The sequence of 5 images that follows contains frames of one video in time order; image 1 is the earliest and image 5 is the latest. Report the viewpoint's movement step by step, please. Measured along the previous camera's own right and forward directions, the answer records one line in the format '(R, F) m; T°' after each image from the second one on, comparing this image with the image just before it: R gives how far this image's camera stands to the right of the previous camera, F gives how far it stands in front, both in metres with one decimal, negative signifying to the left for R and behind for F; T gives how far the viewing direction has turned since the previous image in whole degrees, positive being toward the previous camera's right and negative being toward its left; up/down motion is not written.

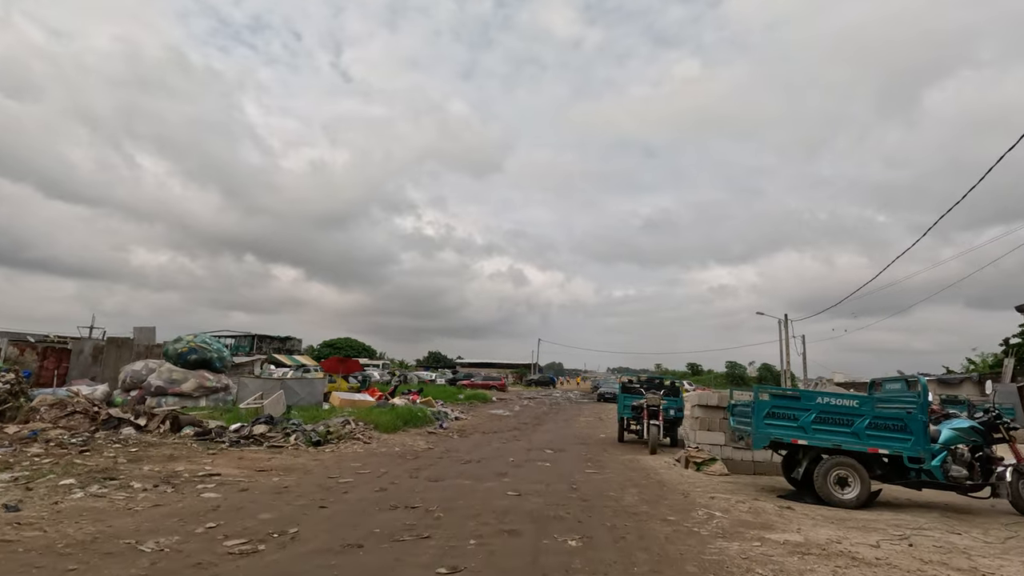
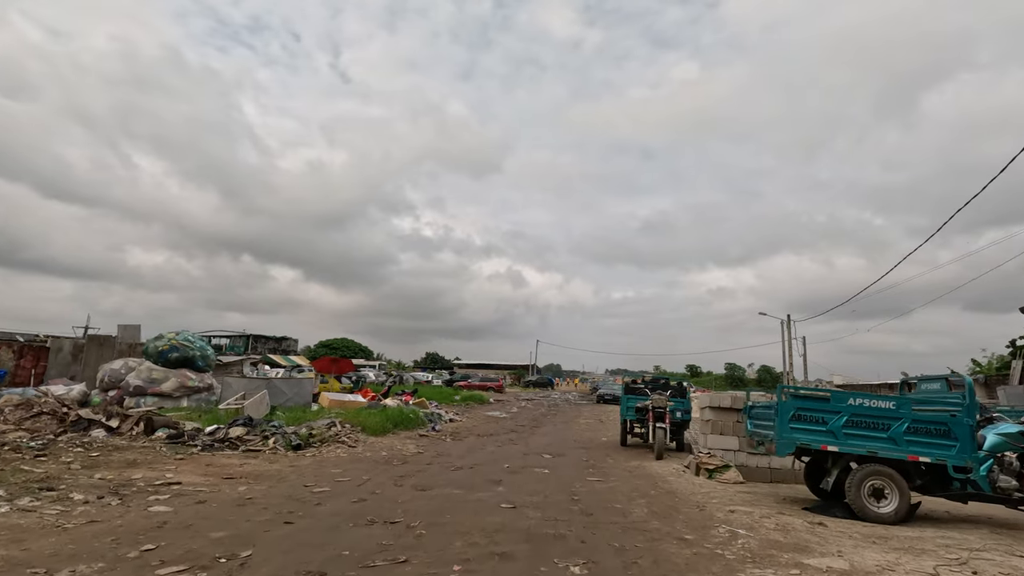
(+0.1, +0.9) m; 0°
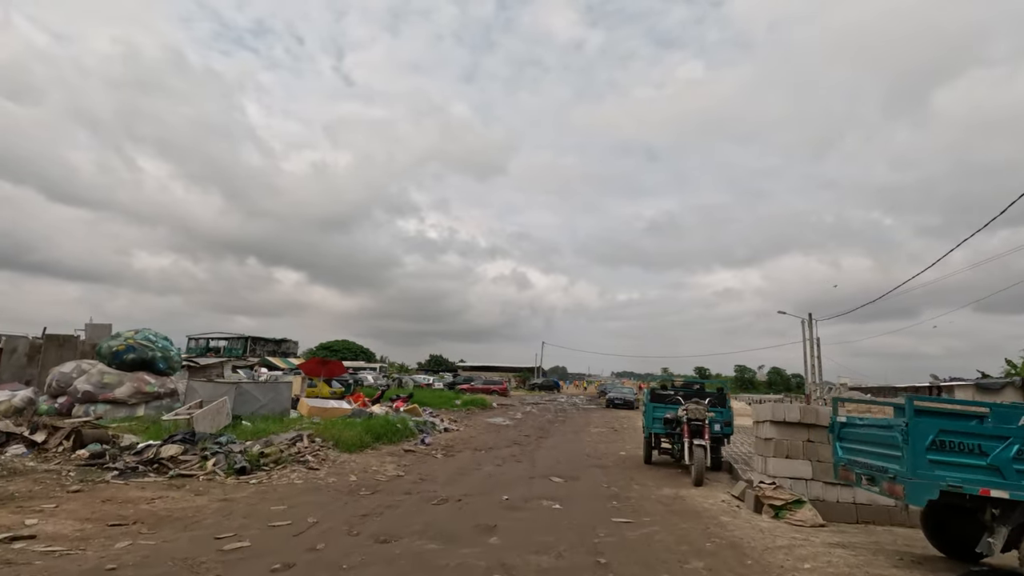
(+0.1, +2.6) m; -1°
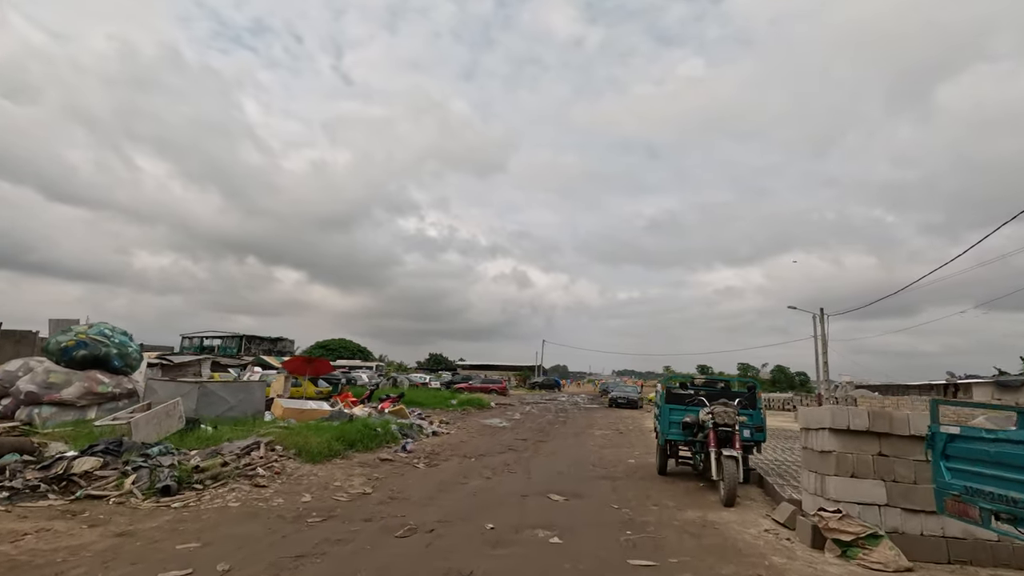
(+0.2, +1.9) m; 0°
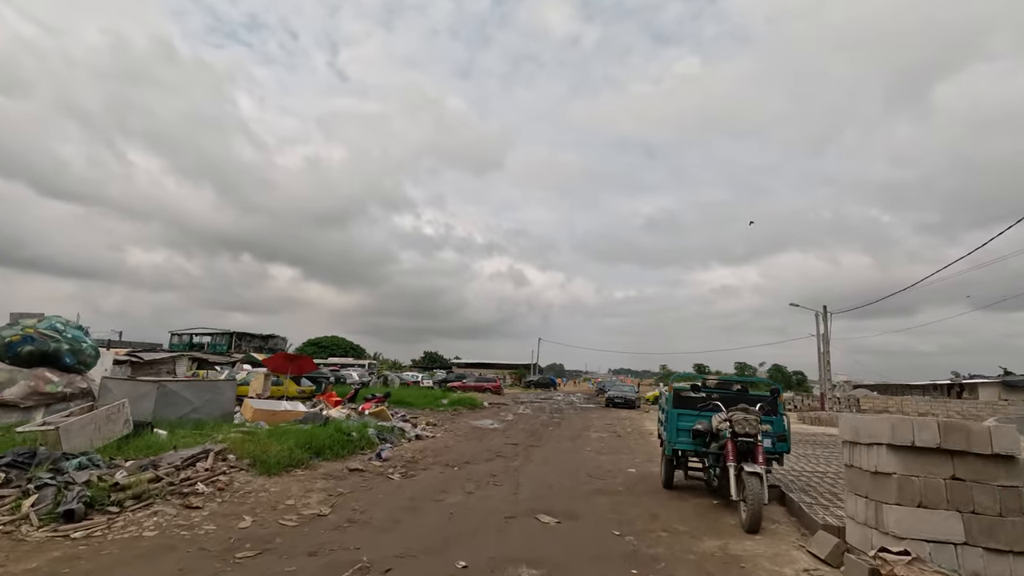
(+0.2, +1.4) m; 0°
